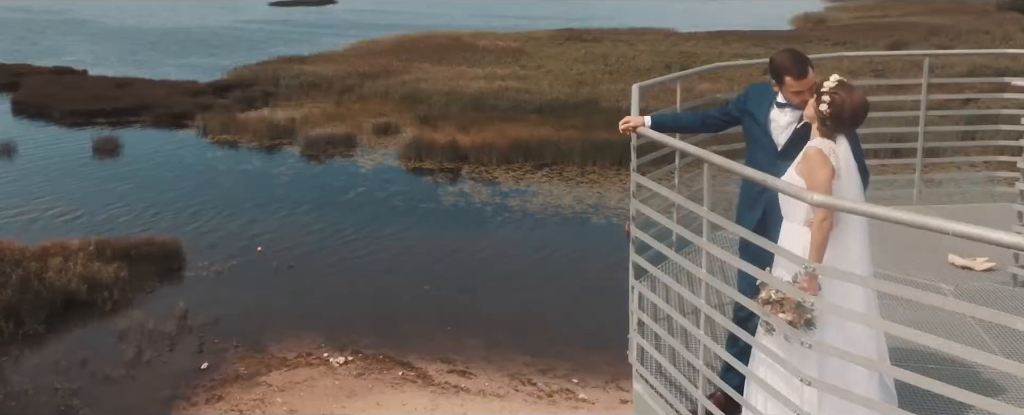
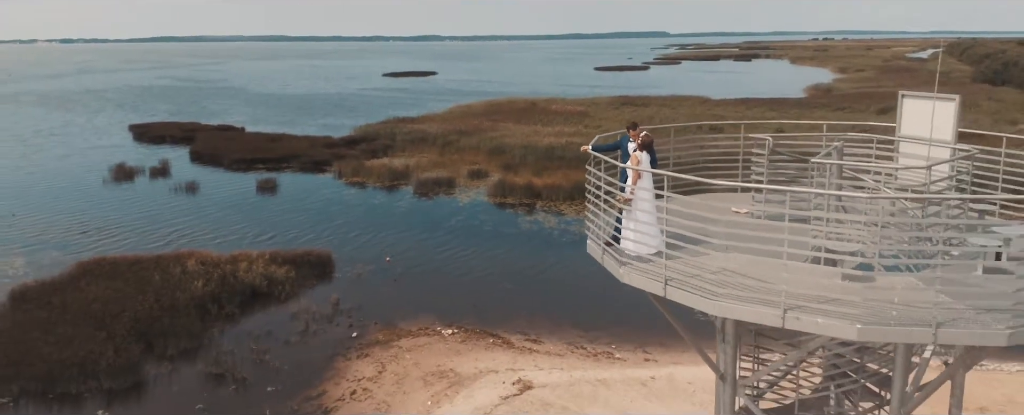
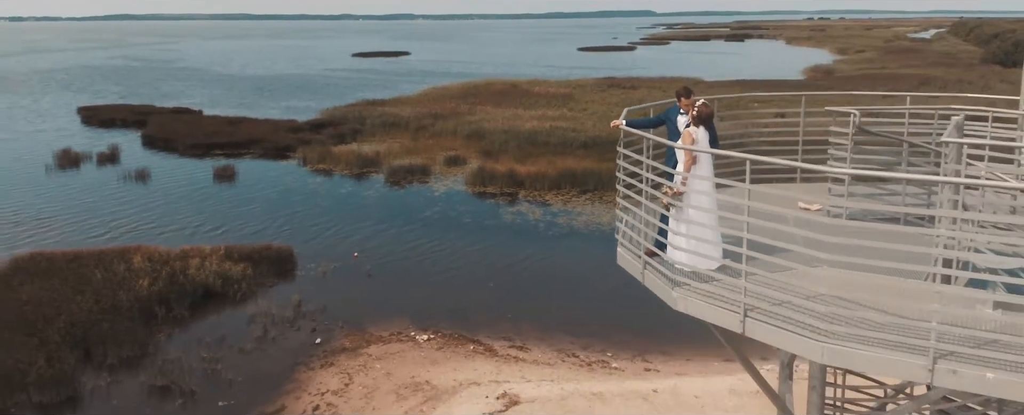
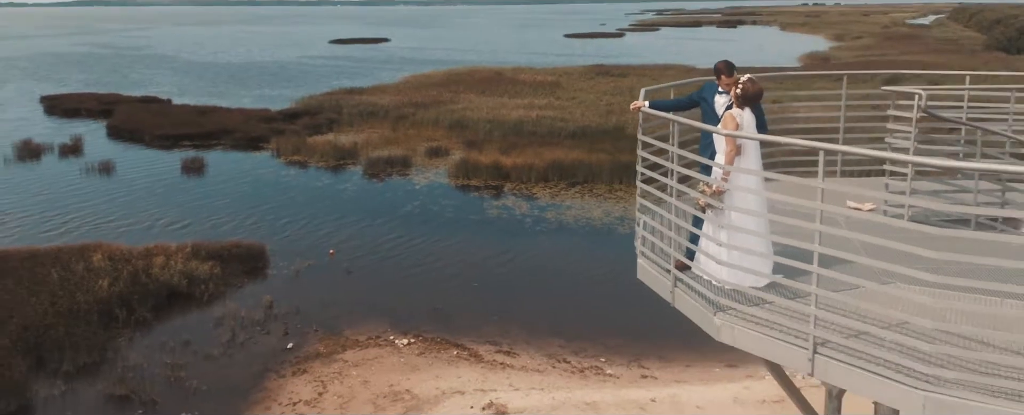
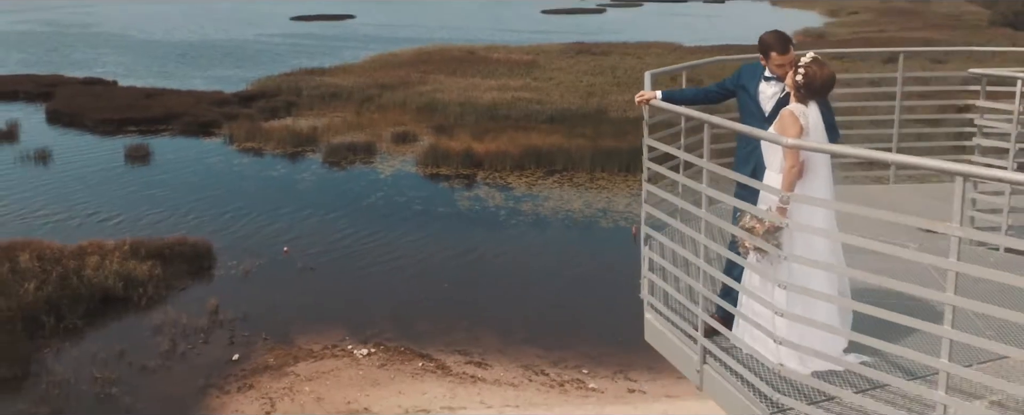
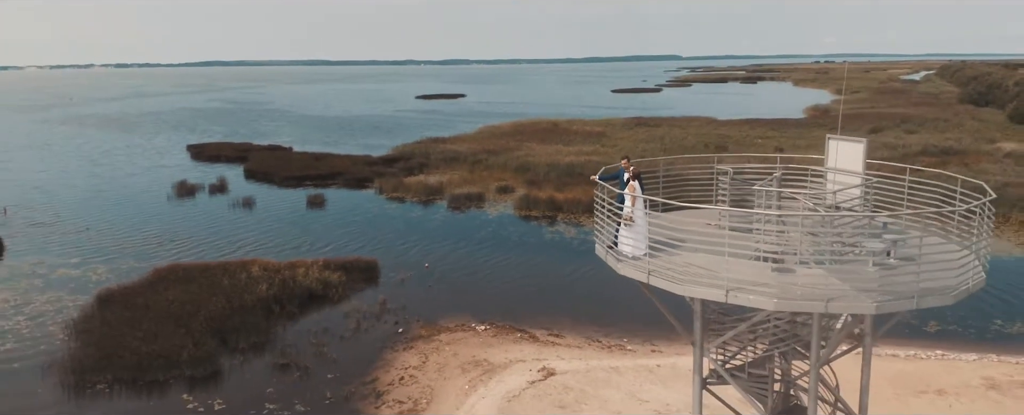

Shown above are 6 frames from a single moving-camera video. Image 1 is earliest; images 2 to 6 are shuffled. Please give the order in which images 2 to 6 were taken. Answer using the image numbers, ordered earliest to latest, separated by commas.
5, 4, 3, 2, 6
